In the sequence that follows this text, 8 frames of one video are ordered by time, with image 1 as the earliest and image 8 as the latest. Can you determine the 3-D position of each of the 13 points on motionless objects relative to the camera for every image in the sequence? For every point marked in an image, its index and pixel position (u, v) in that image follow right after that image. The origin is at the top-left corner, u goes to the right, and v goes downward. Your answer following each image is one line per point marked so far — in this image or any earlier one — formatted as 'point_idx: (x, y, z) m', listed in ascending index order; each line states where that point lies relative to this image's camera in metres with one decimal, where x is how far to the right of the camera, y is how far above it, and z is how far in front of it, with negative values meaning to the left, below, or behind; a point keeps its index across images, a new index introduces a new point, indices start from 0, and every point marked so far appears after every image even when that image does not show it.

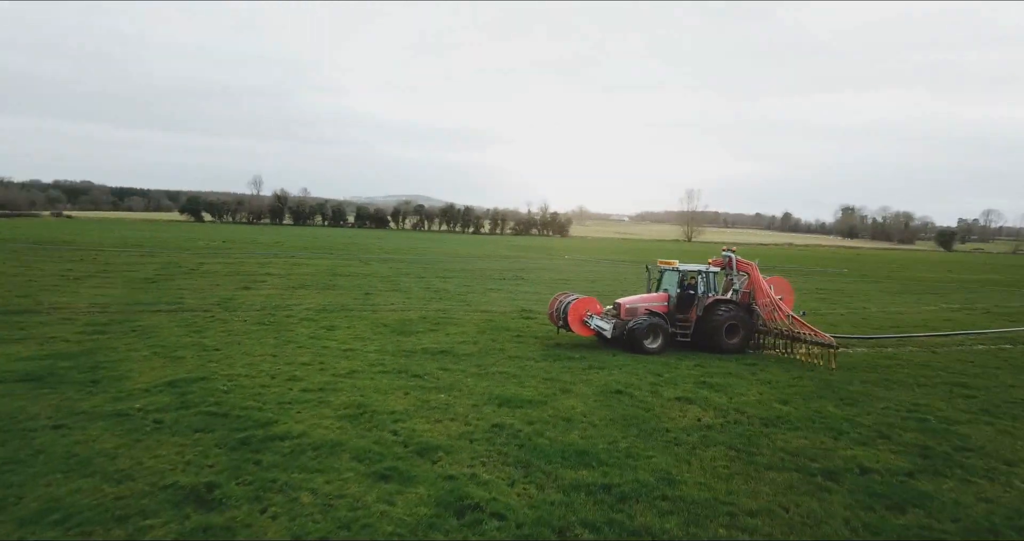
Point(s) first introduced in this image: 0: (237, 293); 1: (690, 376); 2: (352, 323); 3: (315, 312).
0: (-7.1, -0.6, +19.2) m
1: (+2.6, -1.5, +10.7) m
2: (-3.1, -1.0, +14.4) m
3: (-4.2, -0.9, +15.7) m
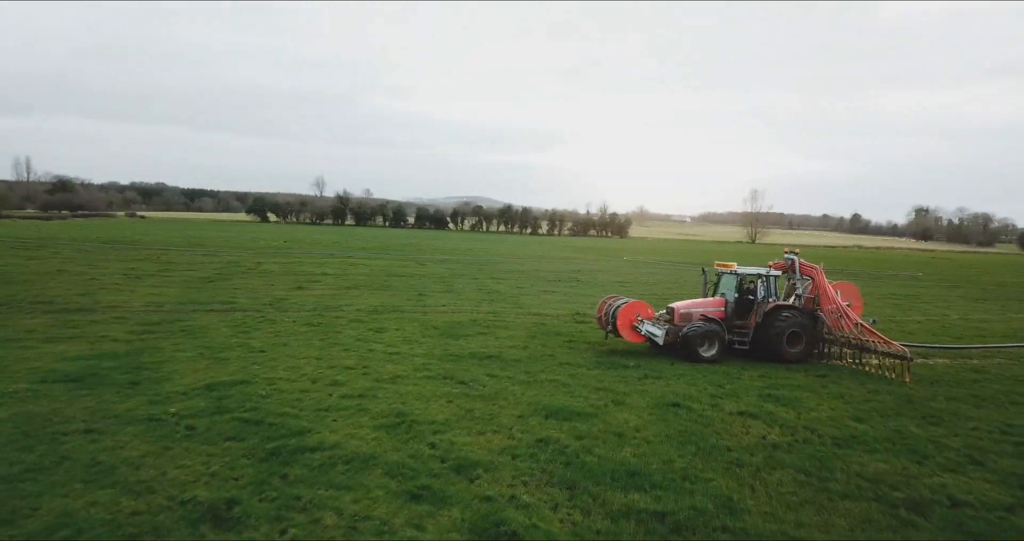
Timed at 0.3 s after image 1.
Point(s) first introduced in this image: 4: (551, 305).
0: (-5.7, -0.6, +19.2) m
1: (+3.2, -1.6, +10.0) m
2: (-2.1, -1.0, +14.1) m
3: (-3.1, -0.9, +15.5) m
4: (+1.0, -0.9, +19.5) m
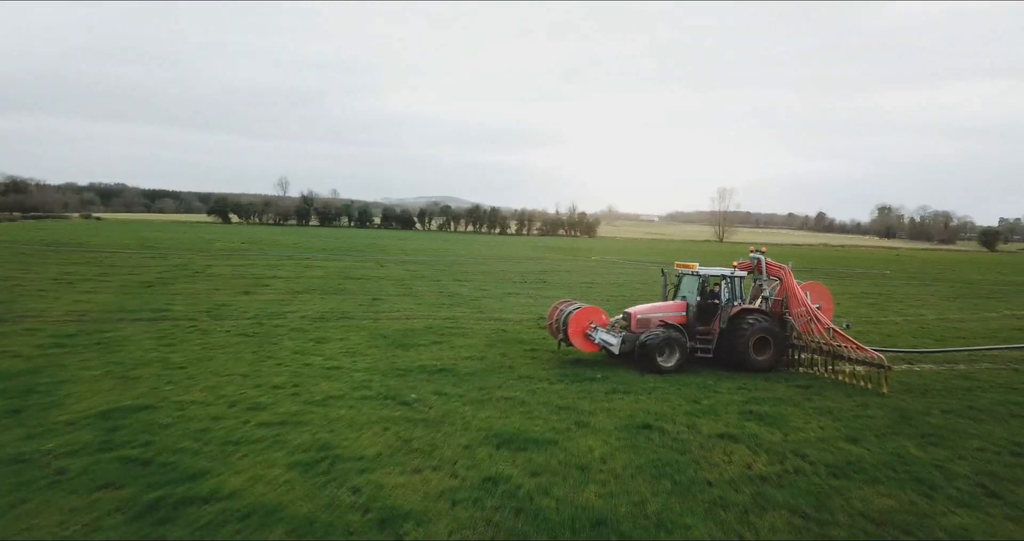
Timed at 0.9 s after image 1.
0: (-6.6, -0.7, +17.8) m
1: (+2.7, -1.6, +9.0) m
2: (-2.9, -1.1, +12.8) m
3: (-3.9, -1.0, +14.2) m
4: (0.0, -0.9, +18.4) m
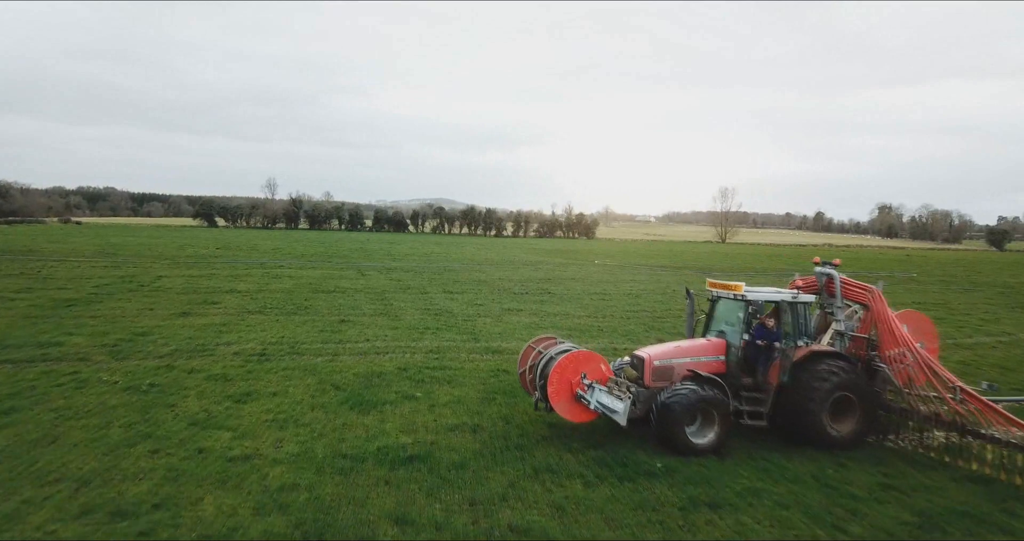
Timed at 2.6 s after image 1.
0: (-6.6, -1.0, +14.0) m
1: (+2.8, -1.8, +5.3) m
2: (-2.8, -1.4, +9.1) m
3: (-3.8, -1.3, +10.5) m
4: (+0.1, -1.2, +14.7) m
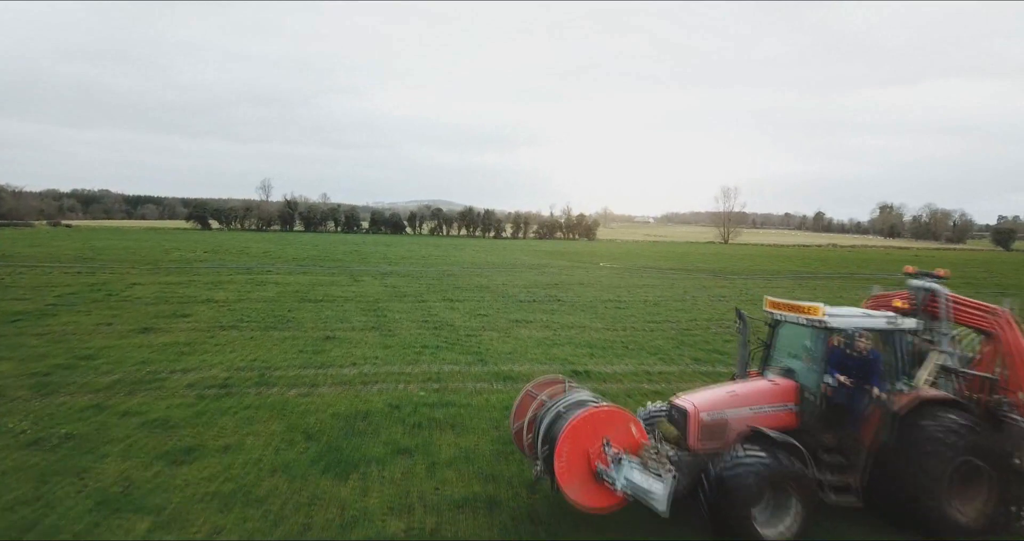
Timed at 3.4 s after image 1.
0: (-6.4, -1.2, +12.0) m
1: (+3.0, -2.0, +3.3) m
2: (-2.6, -1.6, +7.1) m
3: (-3.6, -1.4, +8.4) m
4: (+0.3, -1.4, +12.7) m
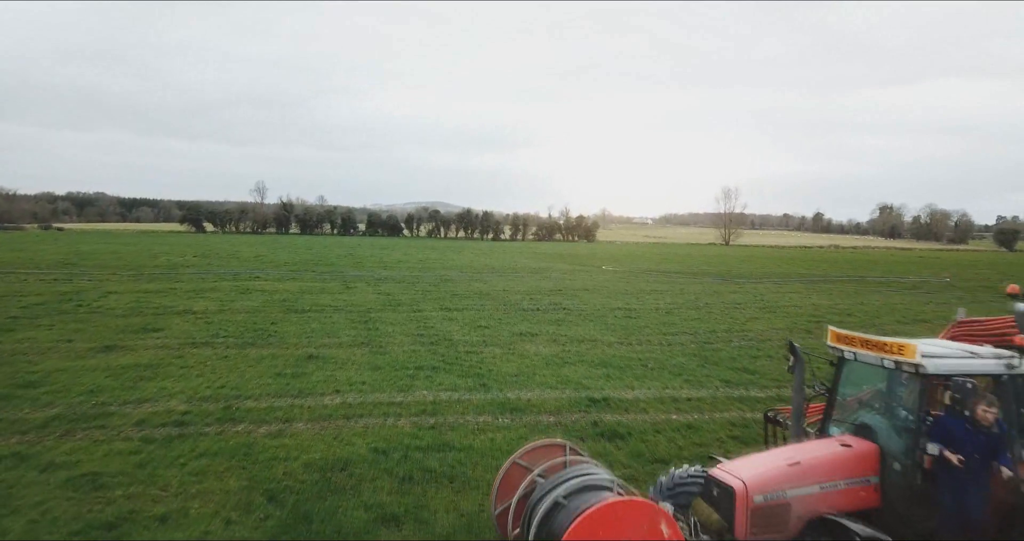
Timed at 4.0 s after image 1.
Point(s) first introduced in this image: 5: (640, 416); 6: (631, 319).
0: (-6.3, -1.4, +10.6) m
1: (+3.1, -2.1, +1.9) m
2: (-2.5, -1.7, +5.7) m
3: (-3.5, -1.6, +7.0) m
4: (+0.3, -1.5, +11.2) m
5: (+1.5, -1.7, +8.8) m
6: (+2.9, -1.2, +18.0) m
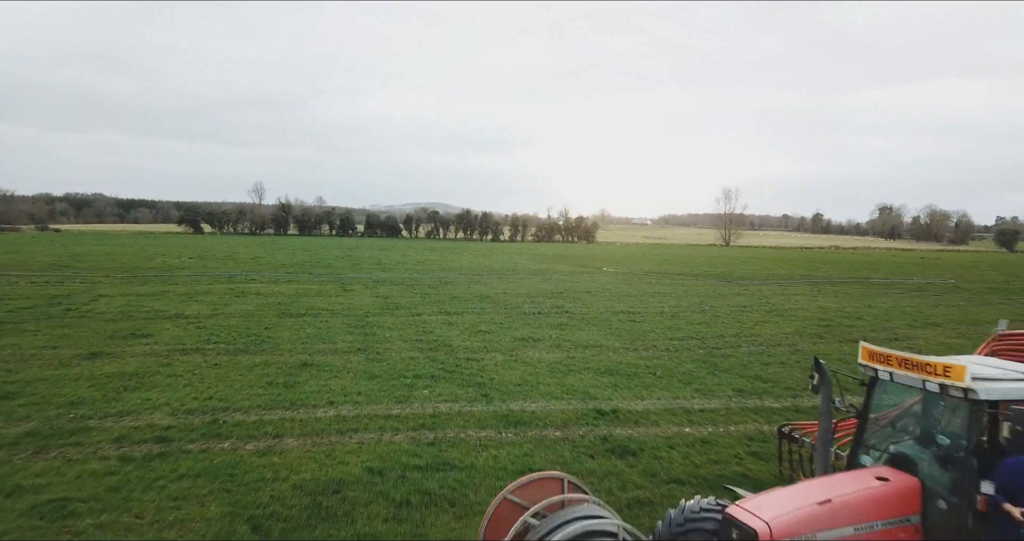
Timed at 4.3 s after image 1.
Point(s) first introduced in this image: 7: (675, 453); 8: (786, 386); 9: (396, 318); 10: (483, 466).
0: (-6.3, -1.5, +10.1) m
1: (+3.2, -2.1, +1.4) m
2: (-2.4, -1.8, +5.2) m
3: (-3.5, -1.7, +6.5) m
4: (+0.4, -1.6, +10.7) m
5: (+1.6, -1.8, +8.3) m
6: (+2.9, -1.2, +17.5) m
7: (+1.6, -1.8, +7.5) m
8: (+4.1, -1.7, +11.1) m
9: (-2.7, -1.1, +17.7) m
10: (-0.3, -1.8, +6.8) m
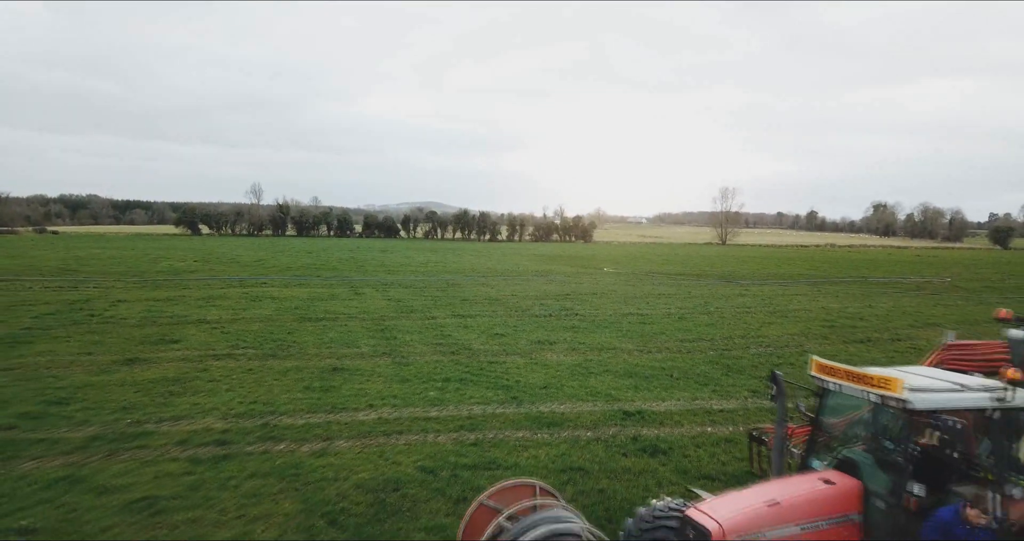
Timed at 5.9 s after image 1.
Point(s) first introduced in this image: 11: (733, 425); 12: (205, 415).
0: (-5.9, -1.6, +10.5) m
1: (+3.6, -2.2, +1.9) m
2: (-2.0, -1.9, +5.6) m
3: (-3.1, -1.8, +7.0) m
4: (+0.8, -1.7, +11.2) m
5: (+1.9, -1.9, +8.8) m
6: (+3.3, -1.3, +18.1) m
7: (+2.0, -1.9, +8.0) m
8: (+4.4, -1.8, +11.6) m
9: (-2.4, -1.2, +18.1) m
10: (+0.1, -1.9, +7.3) m
11: (+2.7, -1.9, +9.2) m
12: (-3.7, -1.7, +9.0) m
